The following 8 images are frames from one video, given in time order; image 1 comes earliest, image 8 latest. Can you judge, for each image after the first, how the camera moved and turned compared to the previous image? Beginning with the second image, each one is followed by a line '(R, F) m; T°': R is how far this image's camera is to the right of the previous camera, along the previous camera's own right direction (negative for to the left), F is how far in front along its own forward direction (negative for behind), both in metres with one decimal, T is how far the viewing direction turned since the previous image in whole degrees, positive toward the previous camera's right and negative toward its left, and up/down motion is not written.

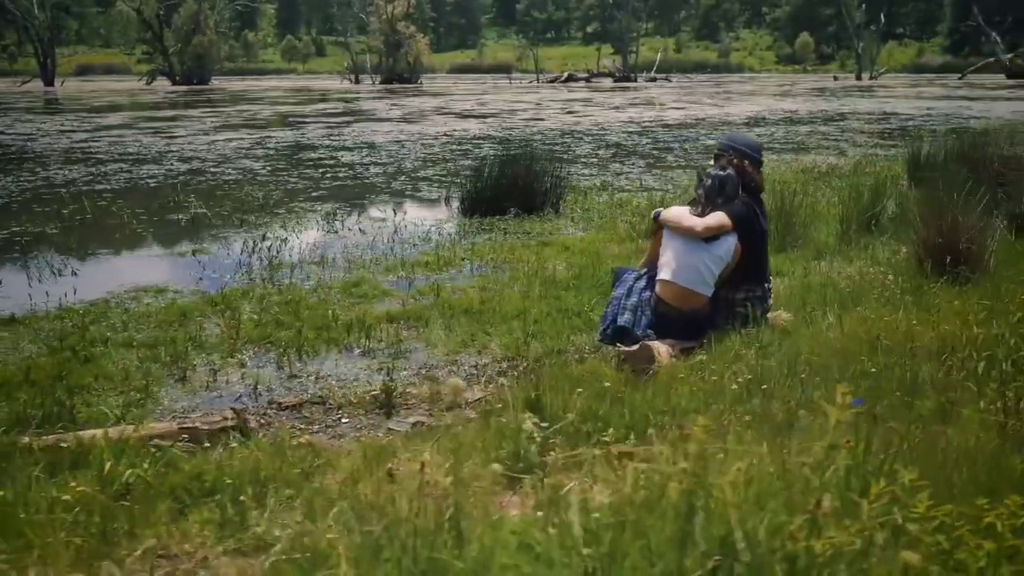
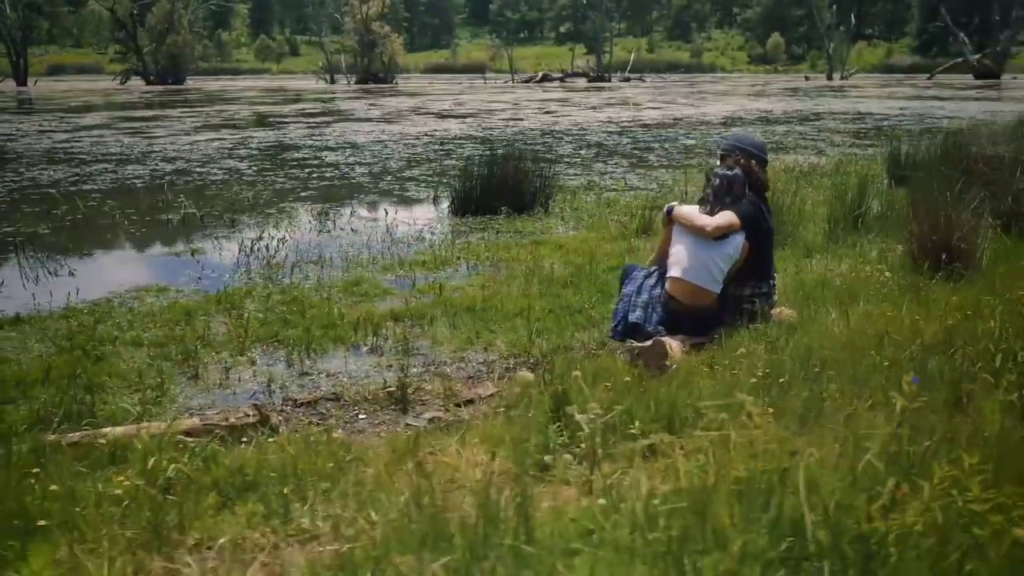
(-0.2, -0.1) m; +1°
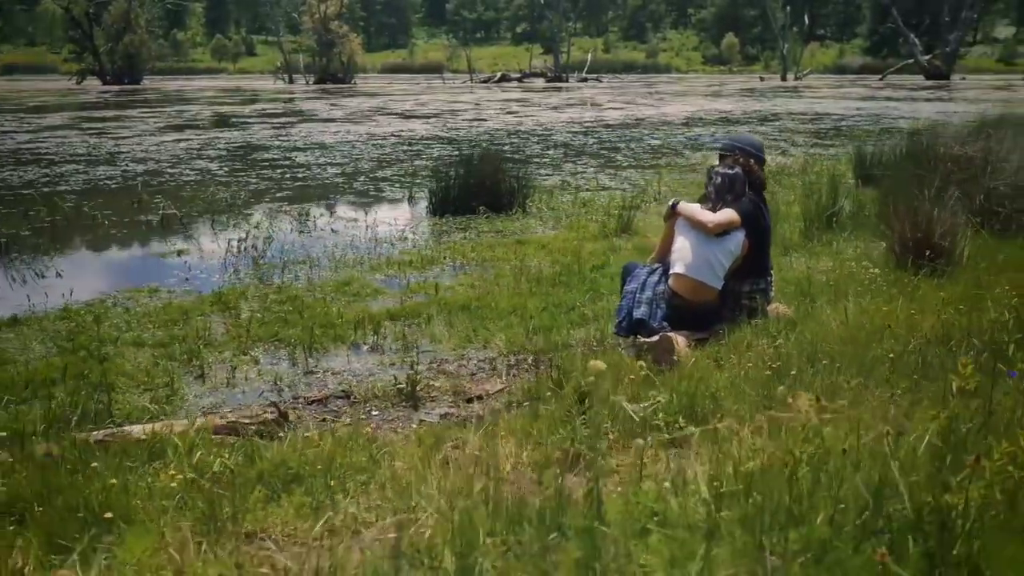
(-0.3, -0.1) m; +2°
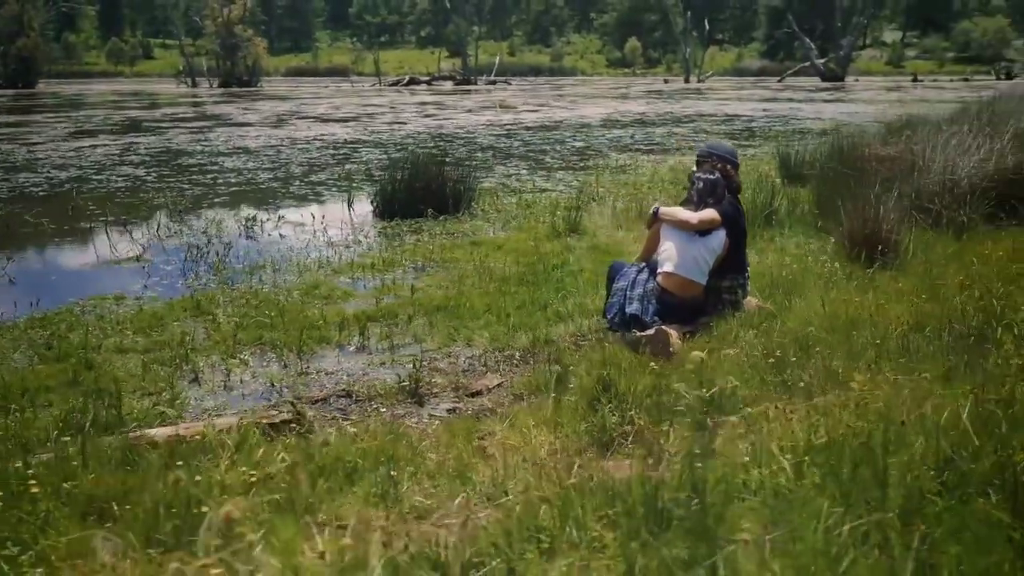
(-0.5, -0.2) m; +5°
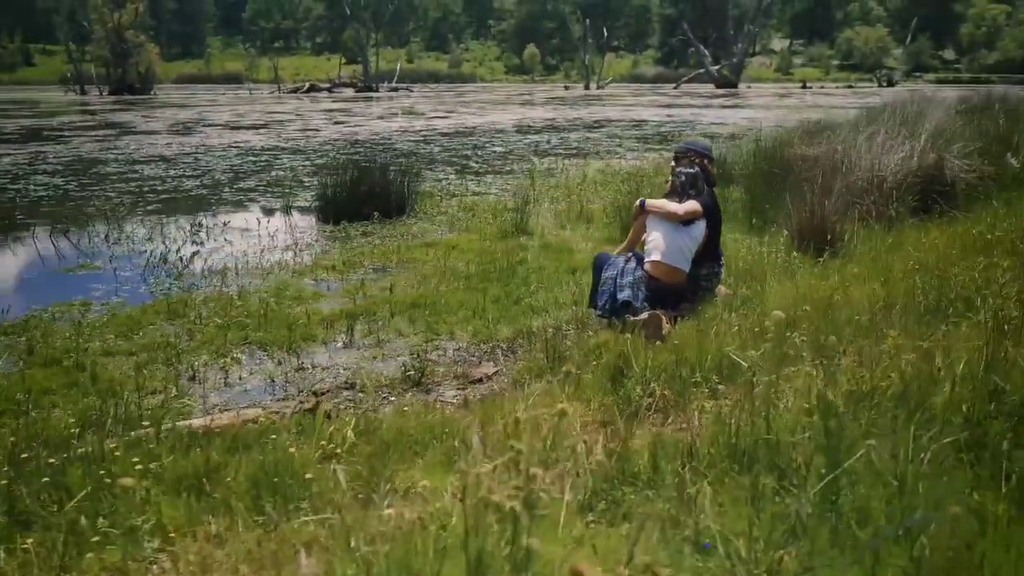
(-0.6, -0.3) m; +6°
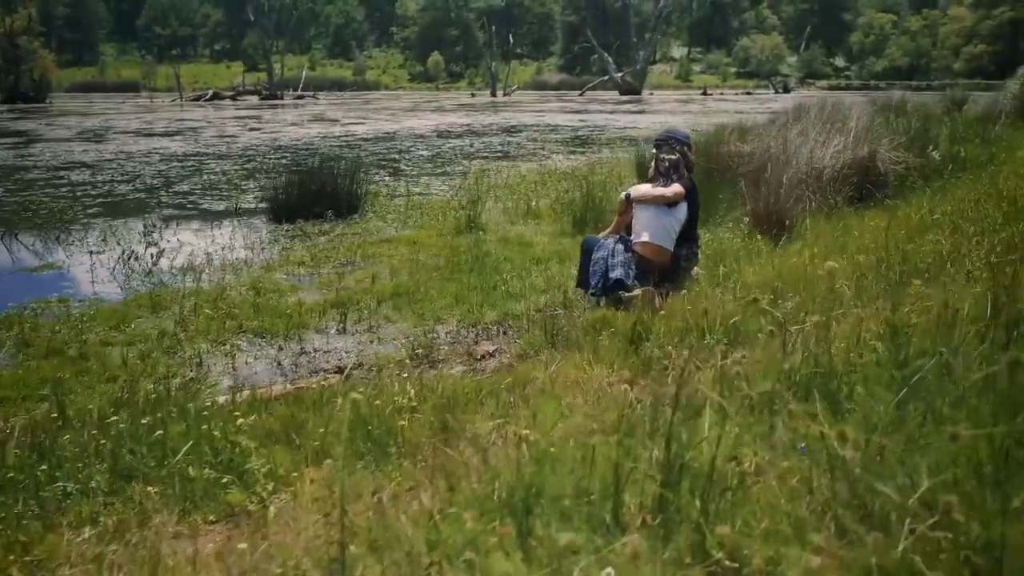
(-0.6, -0.3) m; +5°
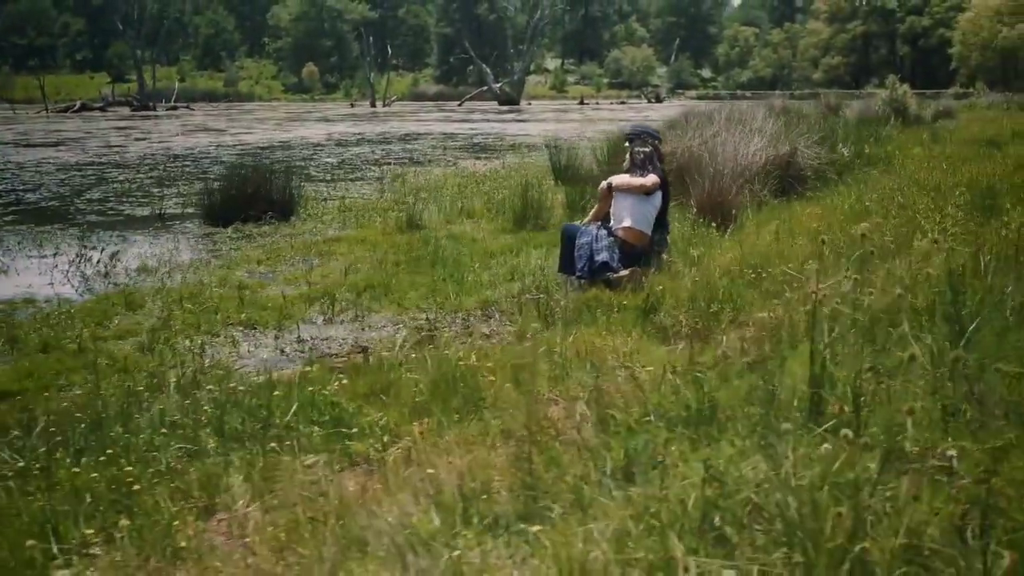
(-0.8, -0.3) m; +7°
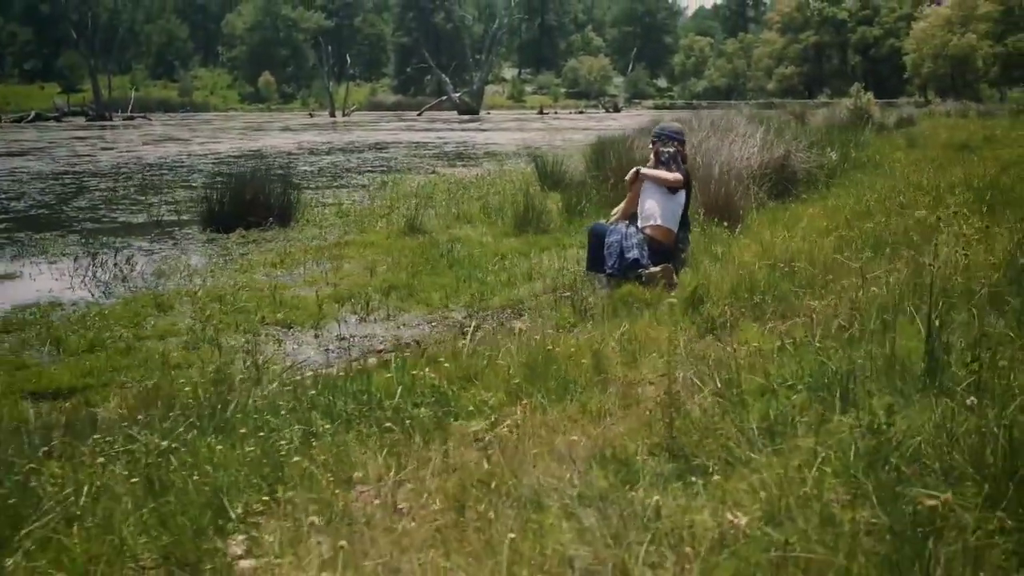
(-0.6, -0.2) m; +2°
